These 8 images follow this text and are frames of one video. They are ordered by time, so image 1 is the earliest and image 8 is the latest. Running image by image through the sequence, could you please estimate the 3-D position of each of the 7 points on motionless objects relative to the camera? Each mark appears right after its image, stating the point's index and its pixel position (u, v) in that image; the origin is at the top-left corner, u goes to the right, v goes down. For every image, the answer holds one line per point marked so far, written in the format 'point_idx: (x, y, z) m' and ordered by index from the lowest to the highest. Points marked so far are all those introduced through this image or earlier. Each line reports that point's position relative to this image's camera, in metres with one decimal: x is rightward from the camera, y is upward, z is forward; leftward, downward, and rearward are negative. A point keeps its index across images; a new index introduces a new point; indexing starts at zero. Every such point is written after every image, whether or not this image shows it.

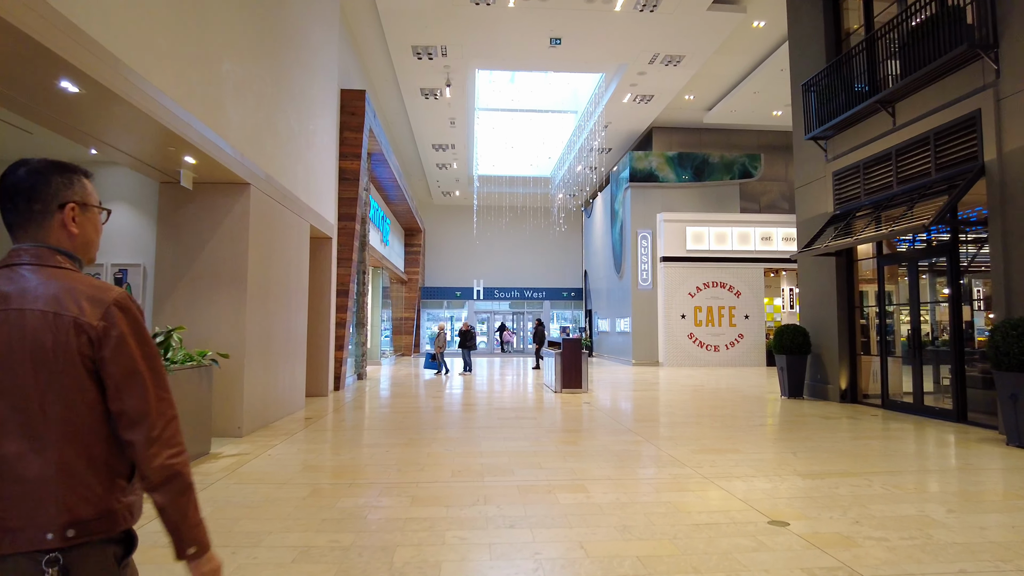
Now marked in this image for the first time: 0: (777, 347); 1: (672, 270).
0: (+3.6, -0.8, +9.2) m
1: (+4.1, +0.5, +17.4) m
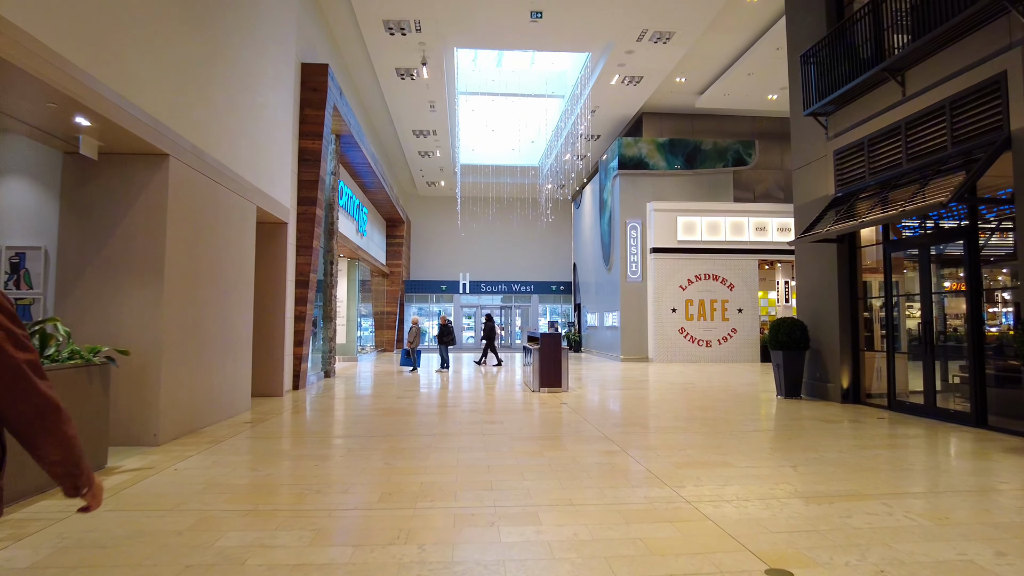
0: (+3.3, -0.7, +8.5) m
1: (+3.7, +0.7, +16.6) m
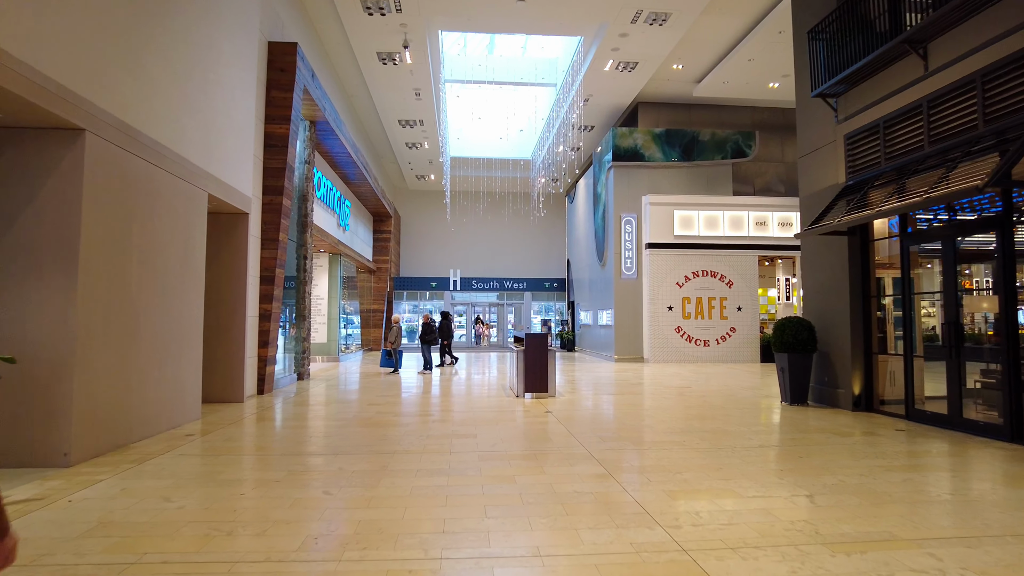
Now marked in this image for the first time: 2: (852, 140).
0: (+3.1, -0.7, +7.8) m
1: (+3.5, +0.7, +15.9) m
2: (+3.7, +1.6, +7.3) m
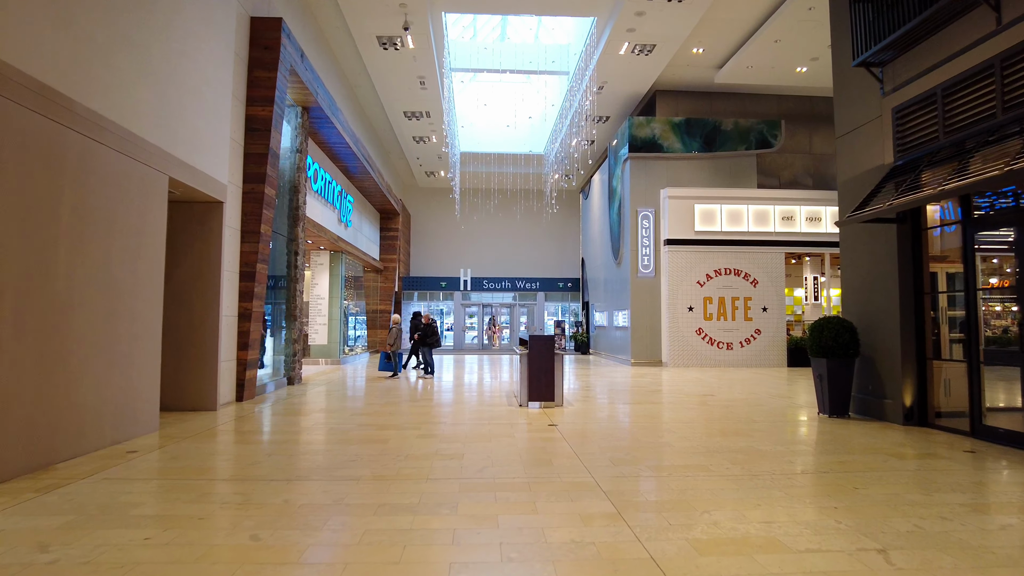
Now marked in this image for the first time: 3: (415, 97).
0: (+3.1, -0.6, +6.9) m
1: (+3.7, +0.7, +15.0) m
2: (+3.7, +1.7, +6.4) m
3: (-2.2, +4.4, +15.5) m
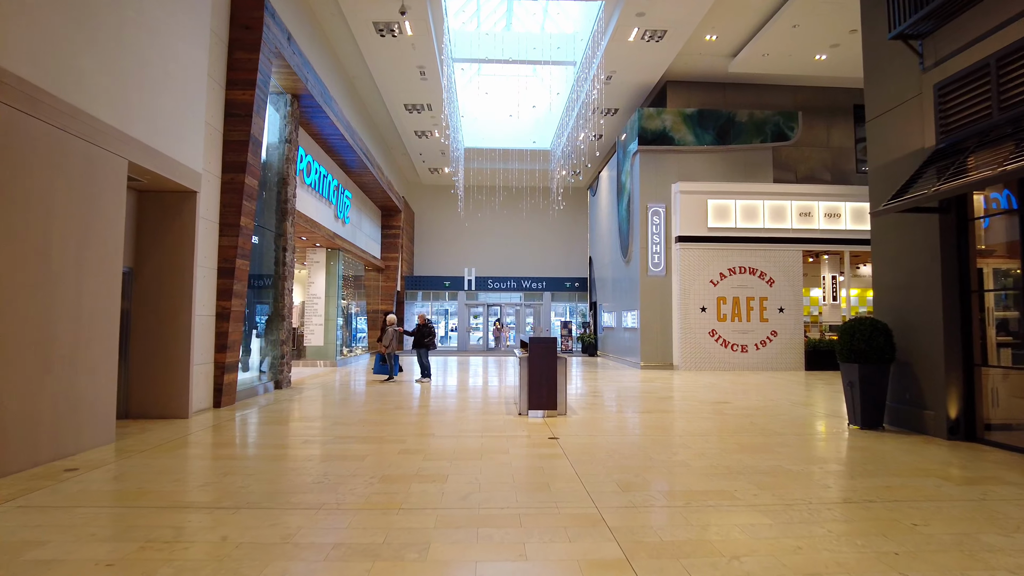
0: (+3.1, -0.6, +6.2) m
1: (+3.8, +0.8, +14.3) m
2: (+3.7, +1.7, +5.7) m
3: (-2.2, +4.5, +14.9) m
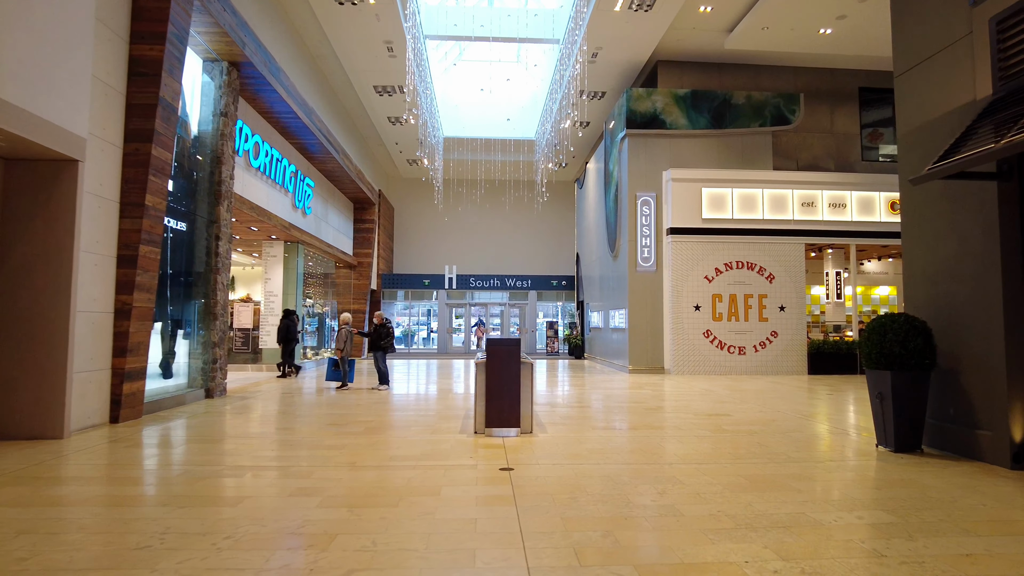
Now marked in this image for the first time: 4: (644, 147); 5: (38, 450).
0: (+2.7, -0.5, +5.0) m
1: (+3.3, +0.8, +13.1) m
2: (+3.3, +1.8, +4.5) m
3: (-2.6, +4.5, +13.7) m
4: (+2.7, +2.8, +13.5) m
5: (-3.6, -1.2, +5.1) m
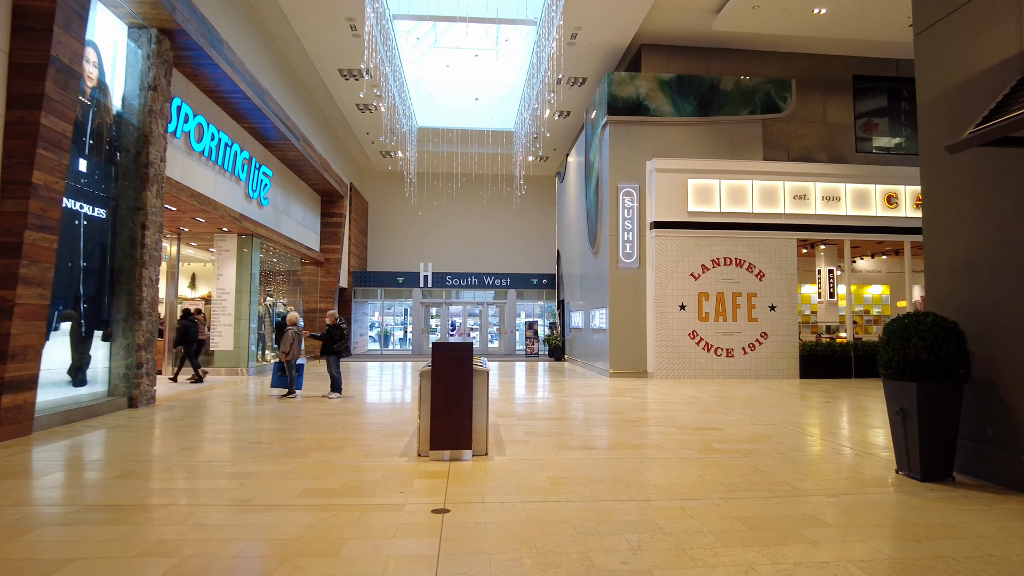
0: (+2.4, -0.5, +4.2) m
1: (+2.8, +0.9, +12.3) m
2: (+3.0, +1.8, +3.7) m
3: (-3.1, +4.6, +12.7) m
4: (+2.2, +2.9, +12.7) m
5: (-3.9, -1.2, +4.1) m
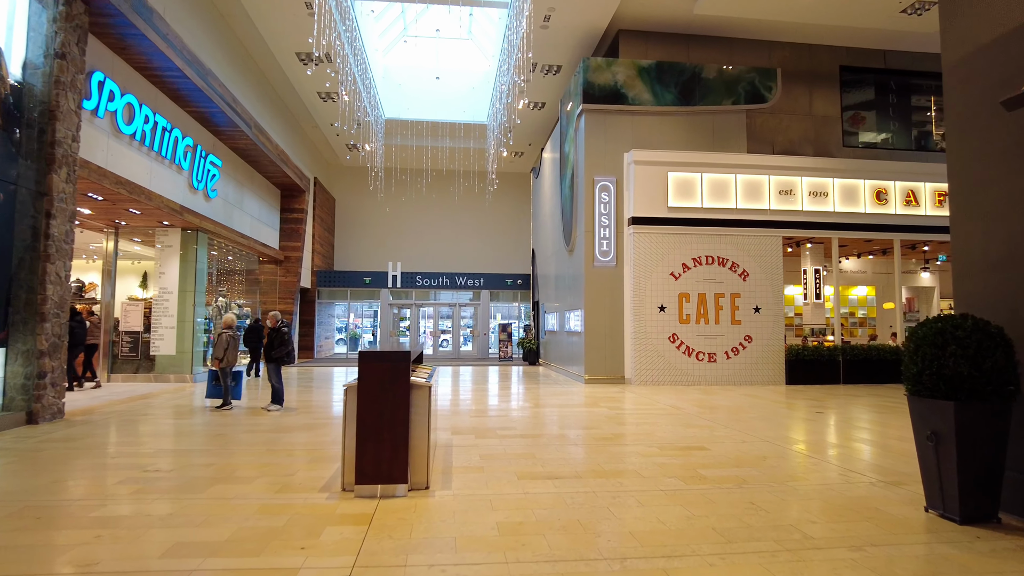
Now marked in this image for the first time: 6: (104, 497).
0: (+2.1, -0.5, +3.4) m
1: (+2.3, +0.9, +11.5) m
2: (+2.7, +1.8, +2.9) m
3: (-3.7, +4.6, +11.8) m
4: (+1.6, +2.9, +11.9) m
5: (-4.2, -1.1, +3.1) m
6: (-2.4, -1.3, +3.9) m
